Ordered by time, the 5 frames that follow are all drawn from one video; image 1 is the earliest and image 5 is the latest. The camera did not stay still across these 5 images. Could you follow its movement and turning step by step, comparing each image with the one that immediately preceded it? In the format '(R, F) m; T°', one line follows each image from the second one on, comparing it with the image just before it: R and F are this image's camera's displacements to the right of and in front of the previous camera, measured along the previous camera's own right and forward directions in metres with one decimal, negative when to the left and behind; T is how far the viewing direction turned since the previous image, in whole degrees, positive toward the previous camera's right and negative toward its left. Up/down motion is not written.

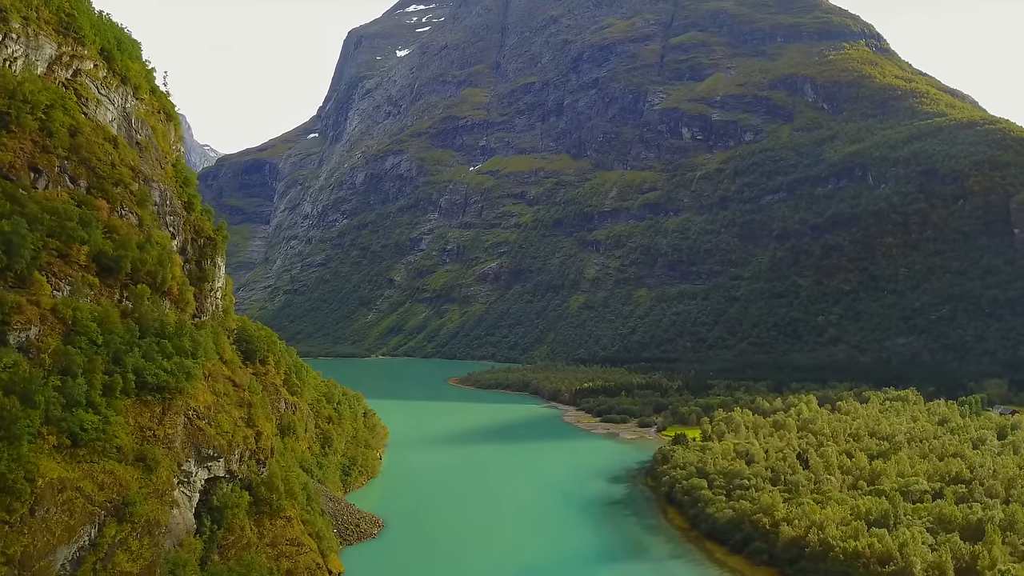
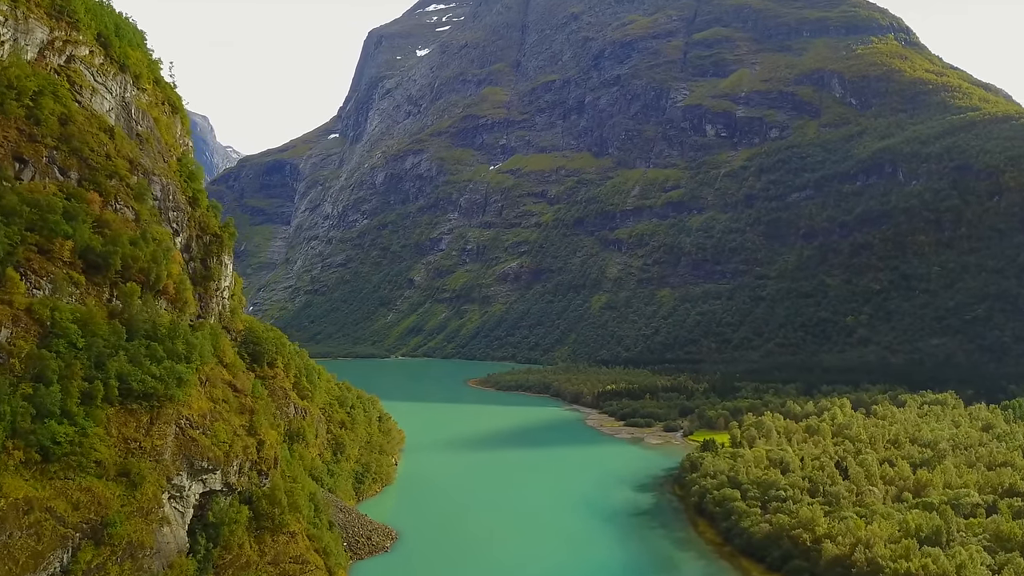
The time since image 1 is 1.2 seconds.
(0.0, +3.2) m; -2°
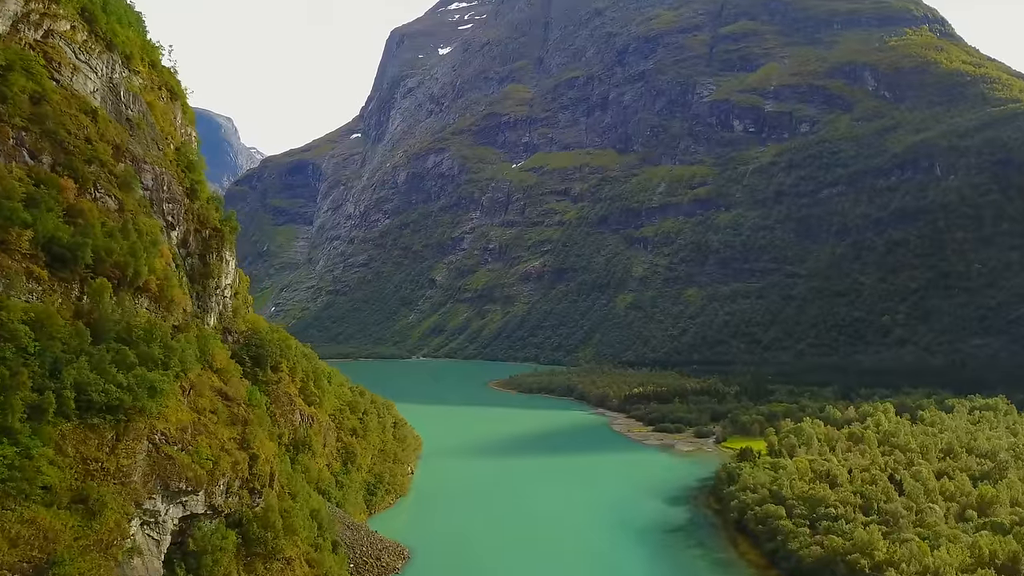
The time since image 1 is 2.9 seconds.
(+0.1, +4.5) m; -2°
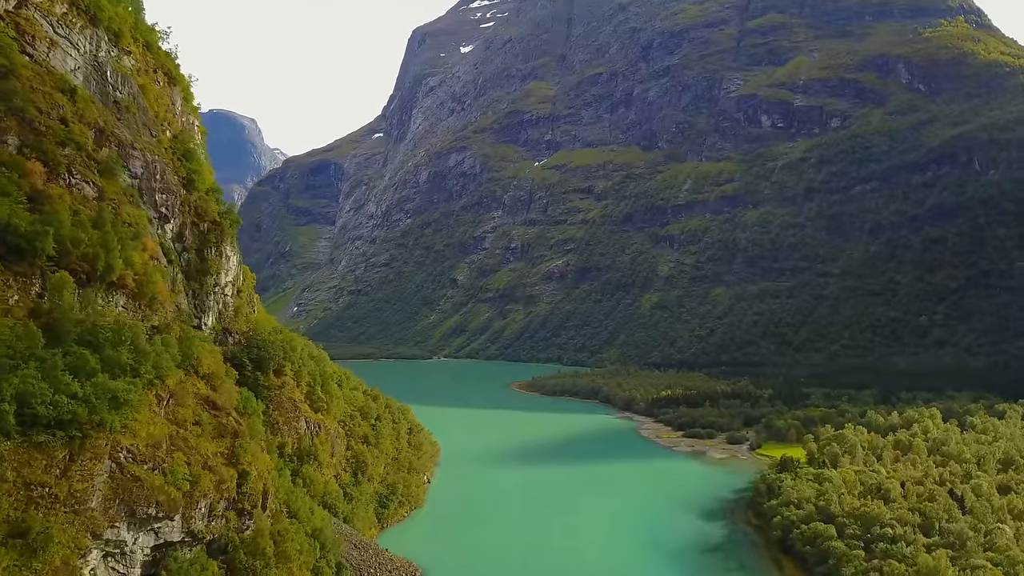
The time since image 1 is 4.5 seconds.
(+0.1, +4.2) m; -2°
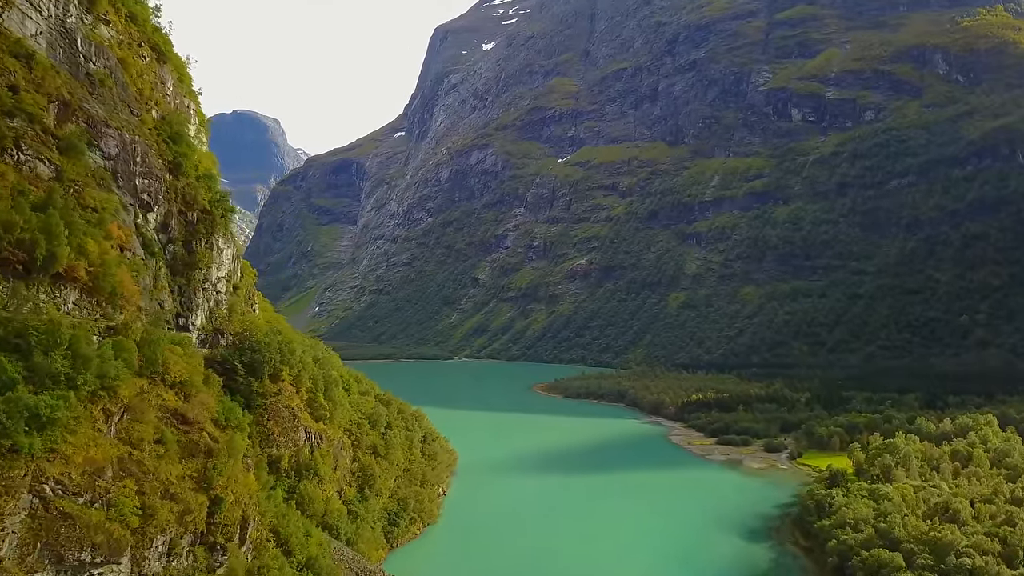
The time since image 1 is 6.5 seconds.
(+0.1, +5.1) m; -2°
